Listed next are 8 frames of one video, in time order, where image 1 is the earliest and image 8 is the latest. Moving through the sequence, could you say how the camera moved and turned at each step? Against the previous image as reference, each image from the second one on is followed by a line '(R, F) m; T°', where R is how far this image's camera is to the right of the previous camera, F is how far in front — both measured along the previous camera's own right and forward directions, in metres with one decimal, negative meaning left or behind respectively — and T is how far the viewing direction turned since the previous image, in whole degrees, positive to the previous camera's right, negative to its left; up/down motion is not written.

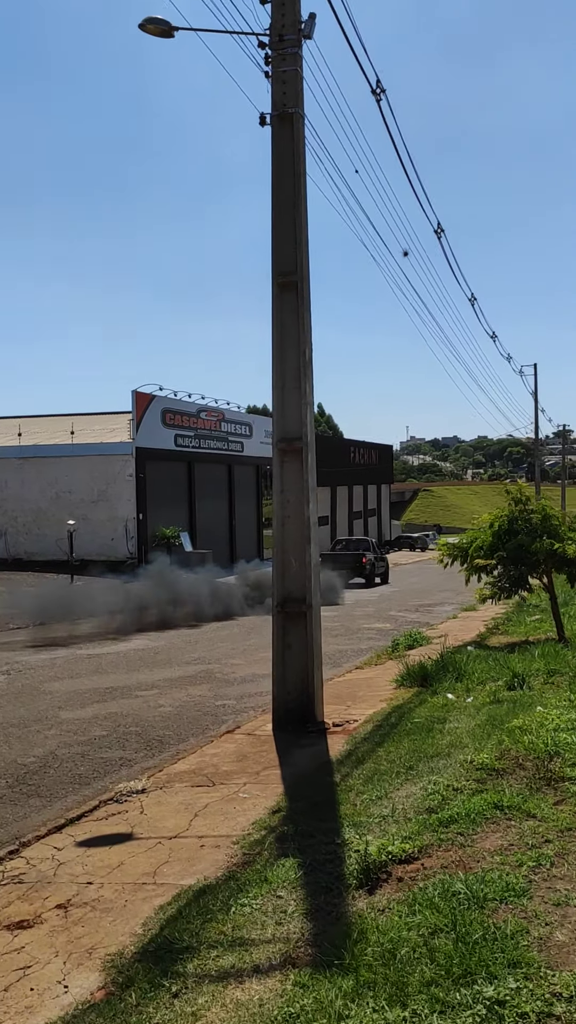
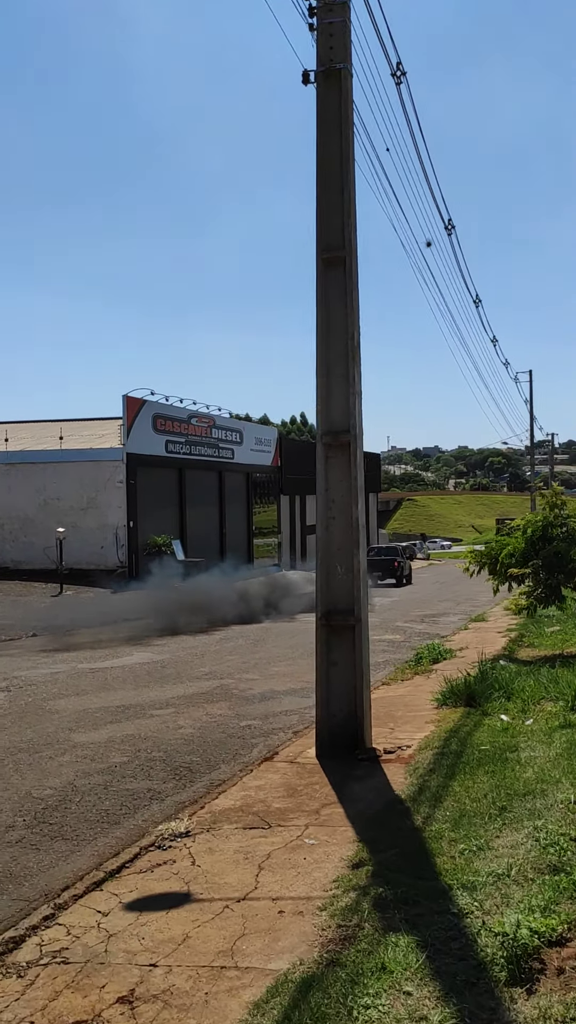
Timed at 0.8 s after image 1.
(-0.5, +0.8) m; +1°
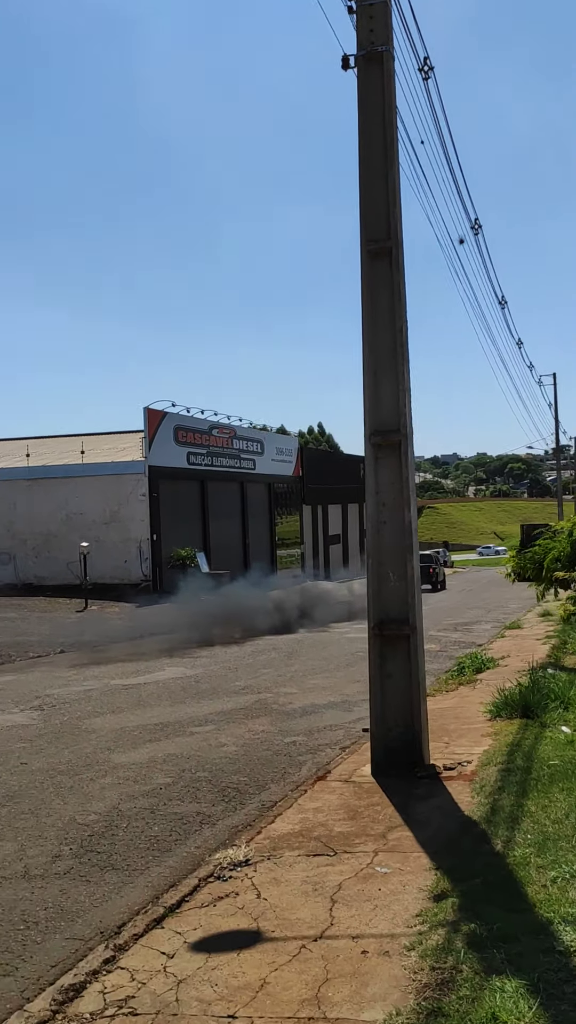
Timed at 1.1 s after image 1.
(-0.2, +0.3) m; -1°
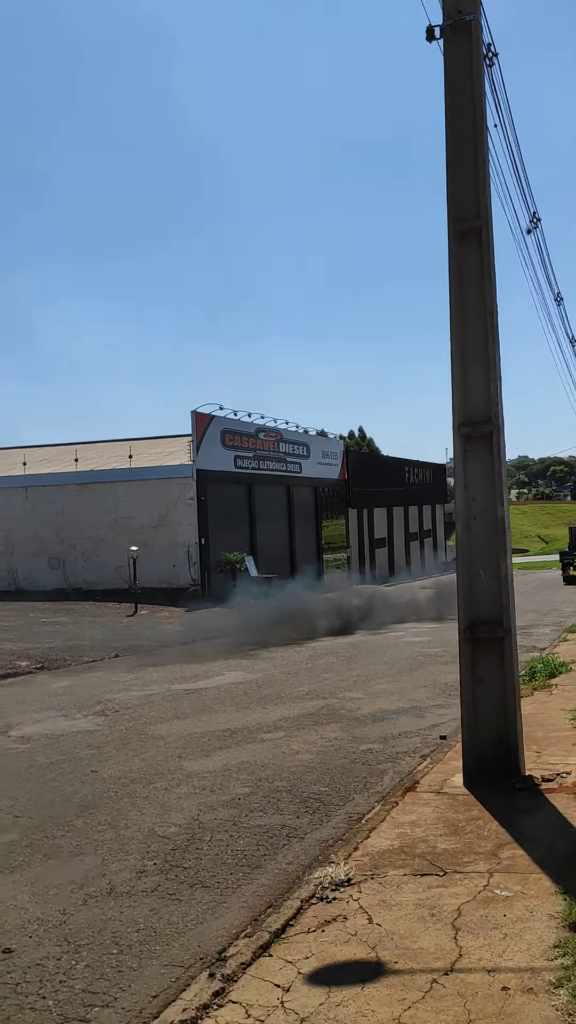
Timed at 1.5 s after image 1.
(-0.3, +0.3) m; -2°
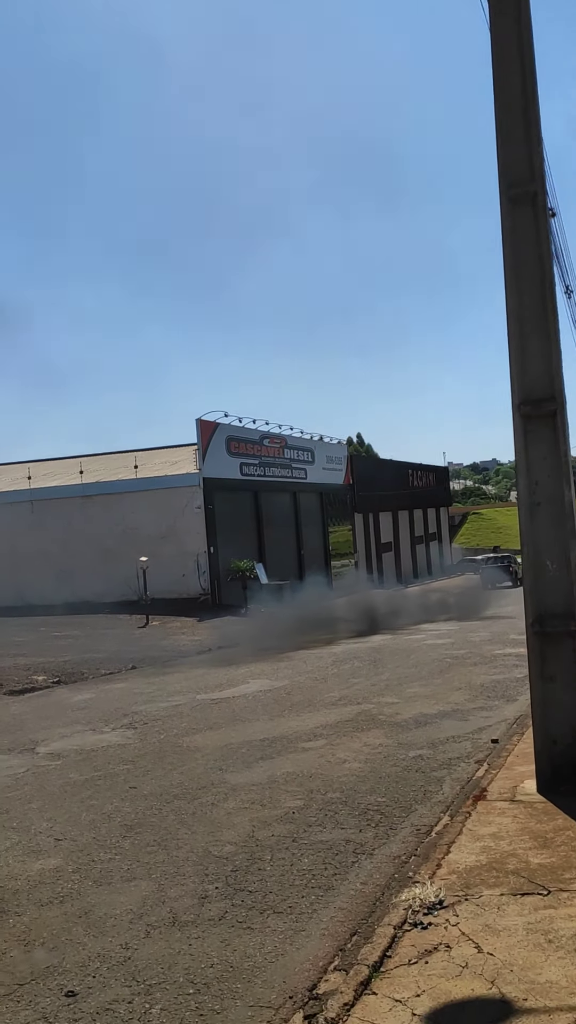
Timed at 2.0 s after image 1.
(-0.3, +0.4) m; 0°
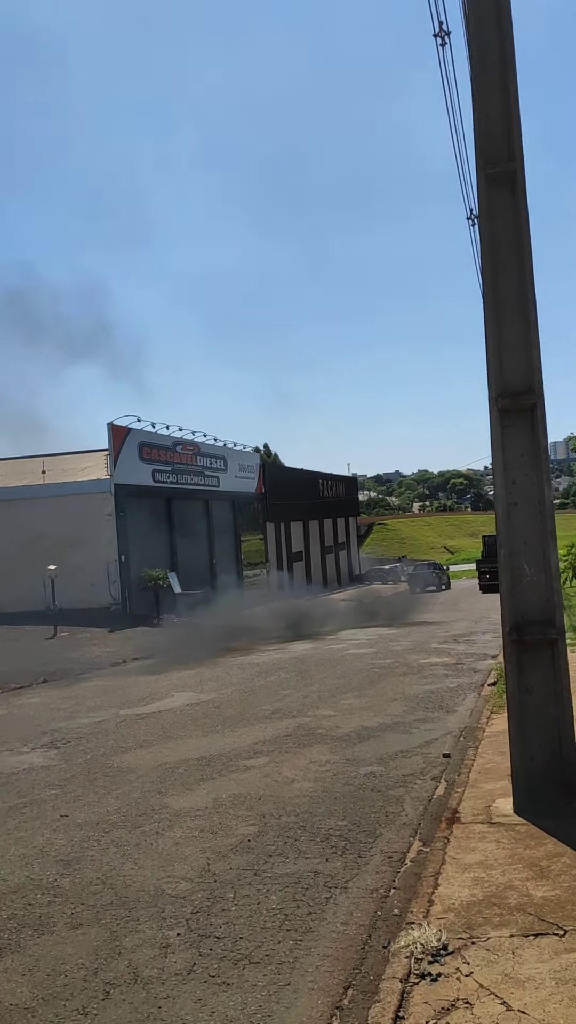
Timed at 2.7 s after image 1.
(-0.3, +0.5) m; +6°
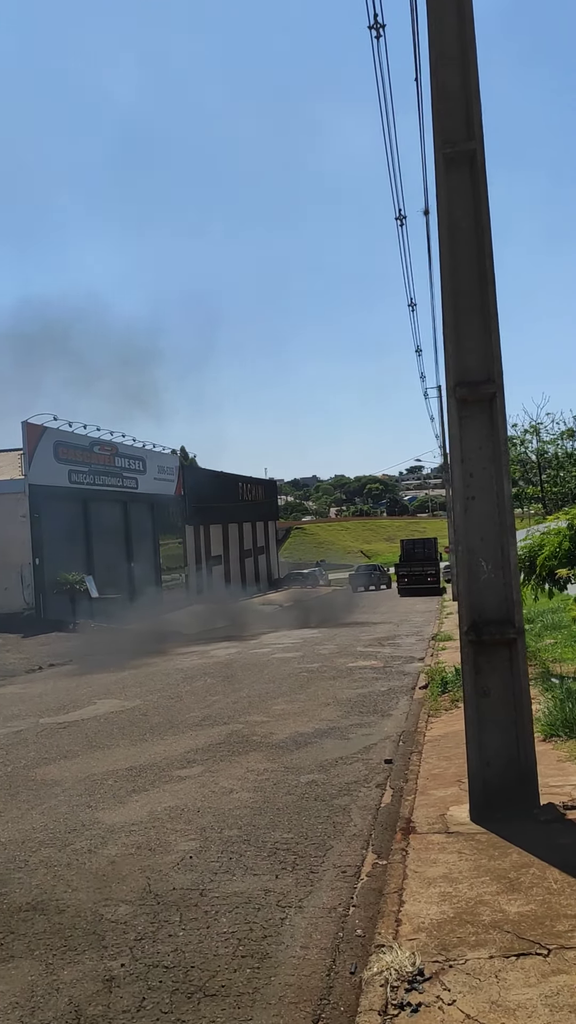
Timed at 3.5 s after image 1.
(-0.2, +0.3) m; +5°
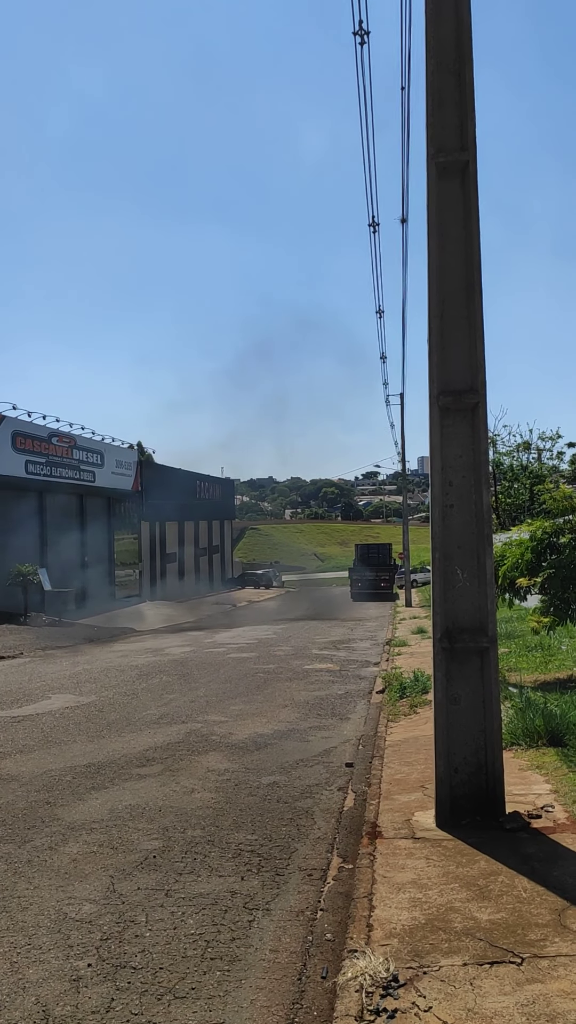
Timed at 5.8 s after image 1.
(-0.1, 0.0) m; +3°
